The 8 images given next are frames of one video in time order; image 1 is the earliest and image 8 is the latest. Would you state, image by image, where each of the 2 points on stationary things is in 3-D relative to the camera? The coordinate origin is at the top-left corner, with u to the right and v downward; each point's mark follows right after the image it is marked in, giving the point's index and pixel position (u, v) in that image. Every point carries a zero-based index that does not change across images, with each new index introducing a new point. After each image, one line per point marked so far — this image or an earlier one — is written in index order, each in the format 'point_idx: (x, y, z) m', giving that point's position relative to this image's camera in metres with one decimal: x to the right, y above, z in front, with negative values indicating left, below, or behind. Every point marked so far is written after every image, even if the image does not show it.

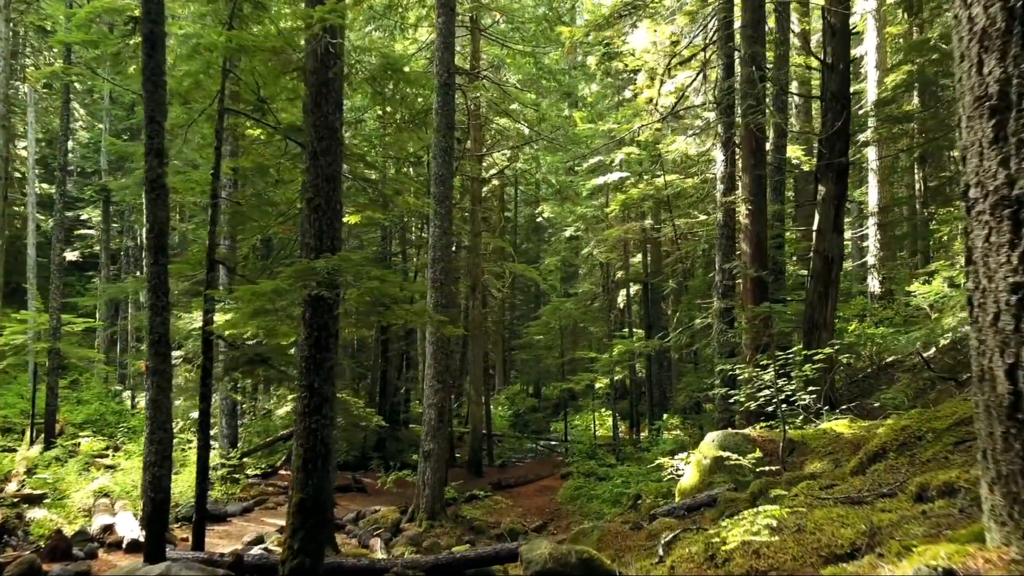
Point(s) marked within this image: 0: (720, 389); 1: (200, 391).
0: (+2.5, -1.2, +9.2) m
1: (-3.1, -1.0, +7.7) m
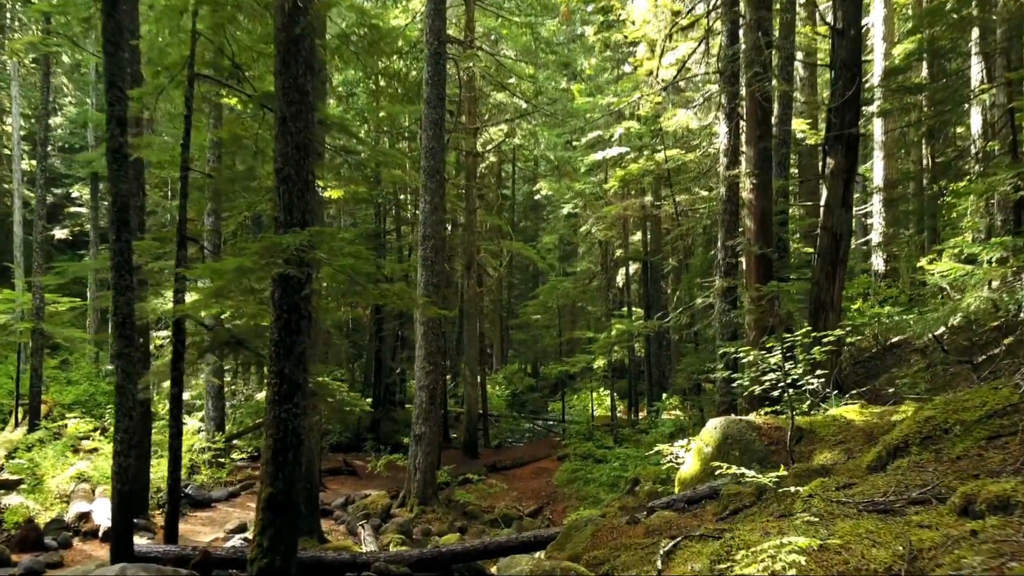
0: (+2.4, -1.0, +8.8) m
1: (-3.2, -0.8, +7.3) m
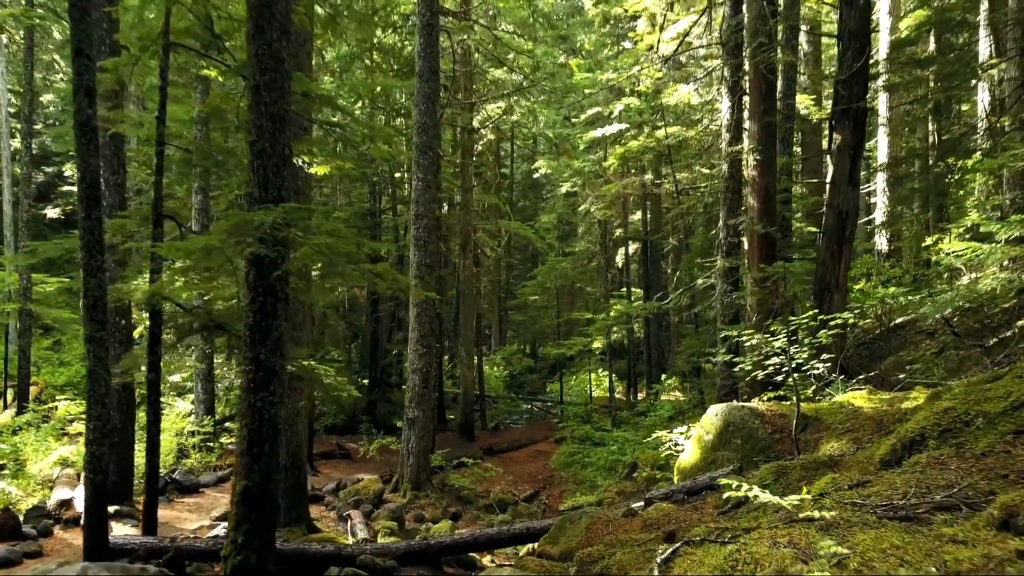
0: (+2.3, -0.8, +8.5) m
1: (-3.3, -0.7, +7.0) m
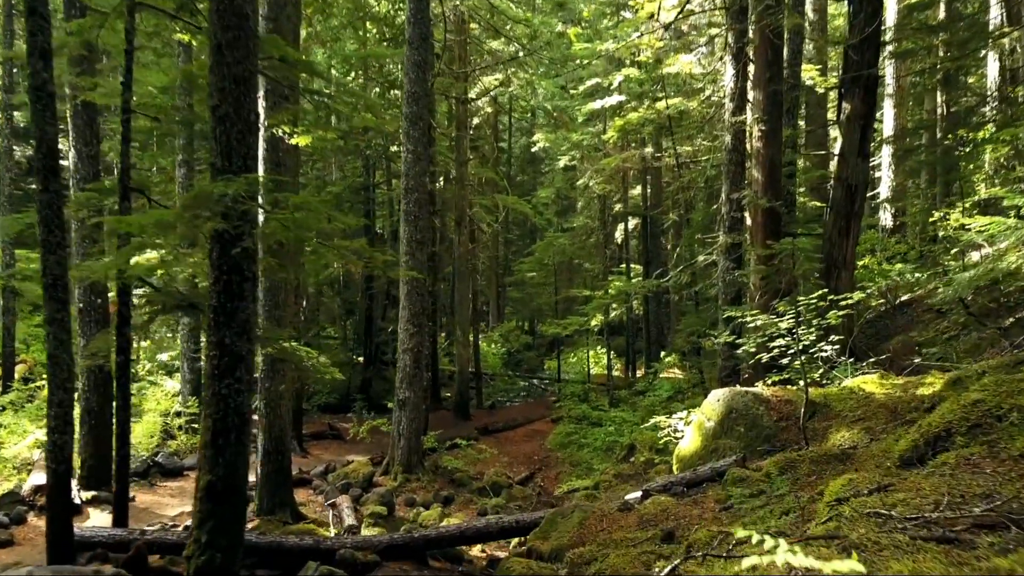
0: (+2.3, -0.5, +8.1) m
1: (-3.4, -0.5, +6.6) m
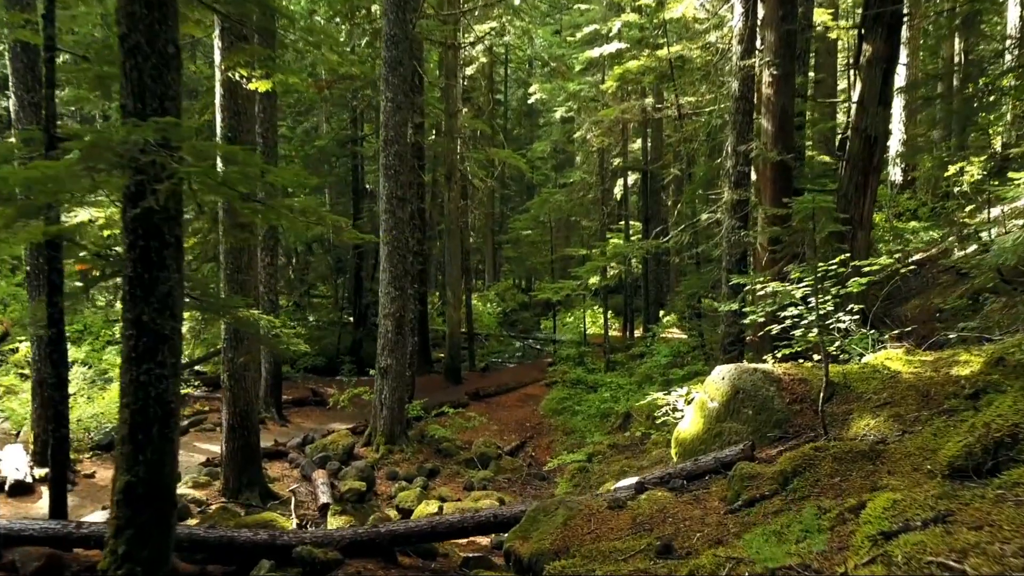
0: (+2.1, -0.2, +7.4) m
1: (-3.5, -0.2, +5.9) m
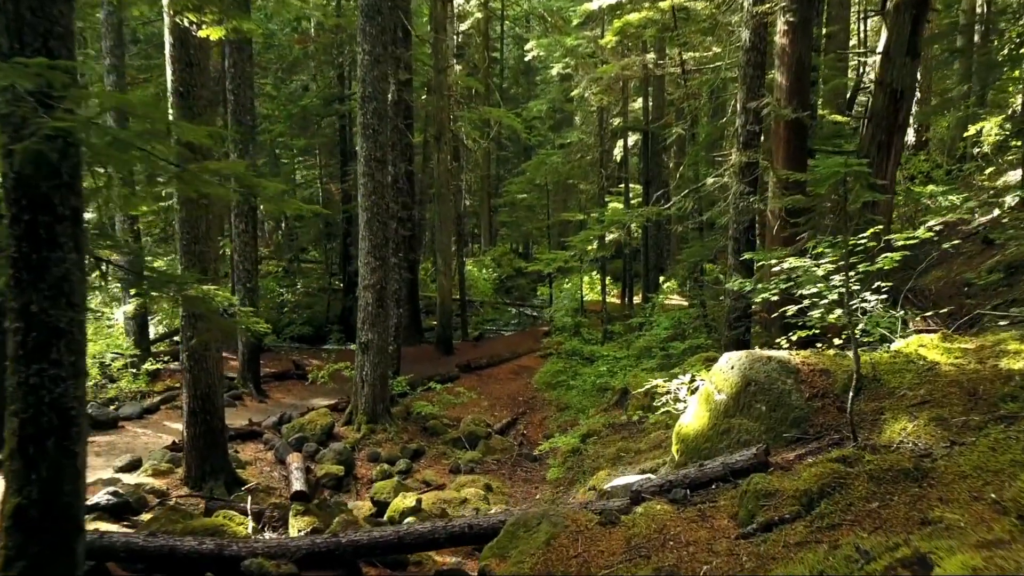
0: (+2.0, +0.1, +6.7) m
1: (-3.7, 0.0, +5.2) m
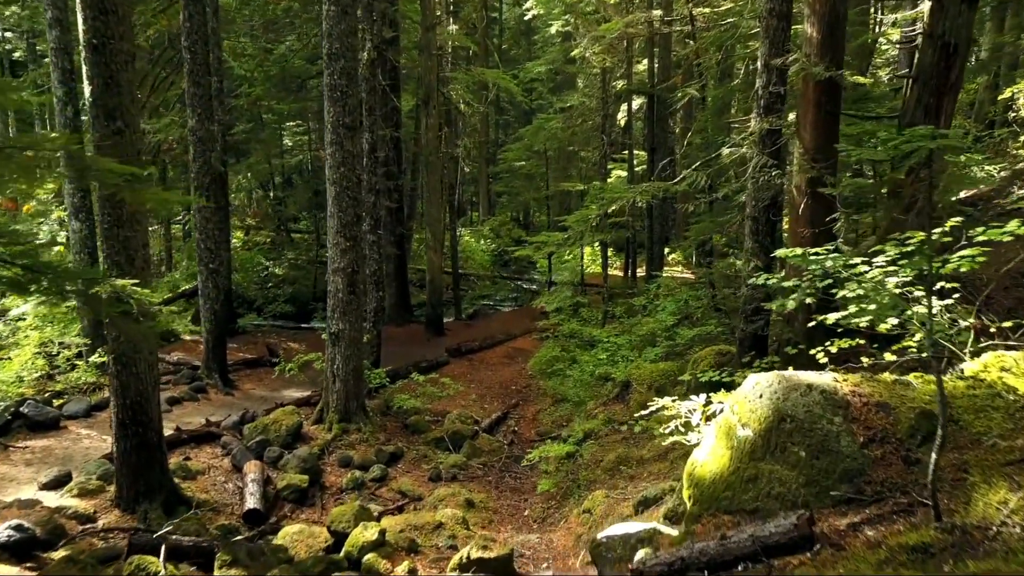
0: (+1.8, +0.1, +5.6) m
1: (-3.8, 0.0, +4.1) m
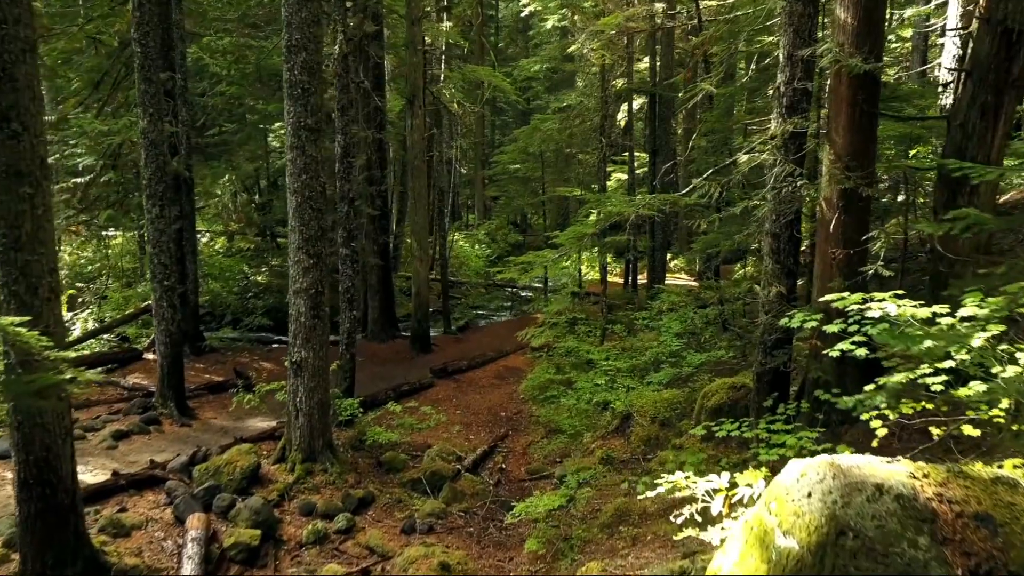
0: (+1.7, -0.1, +4.6) m
1: (-4.0, -0.3, +3.1) m
